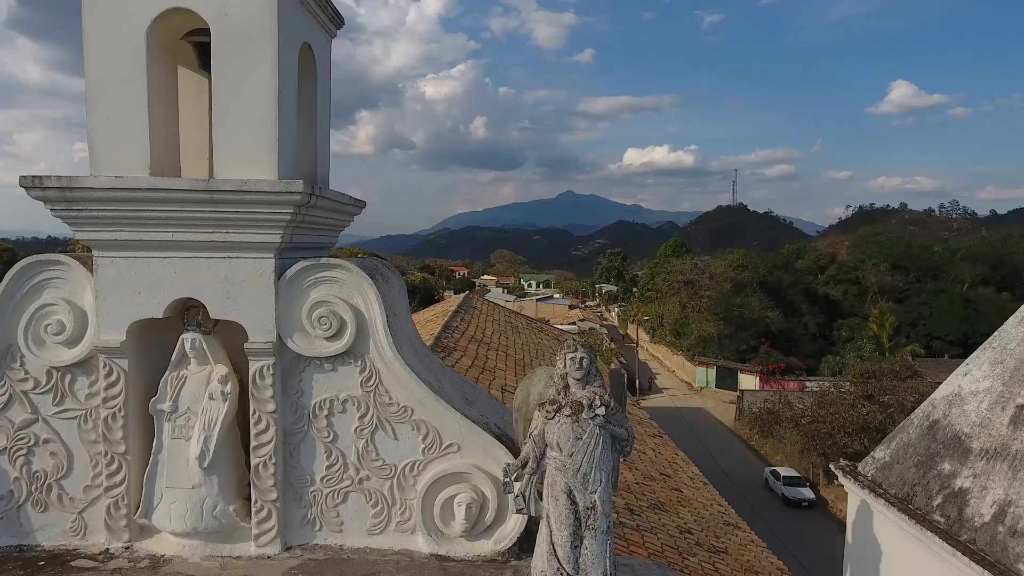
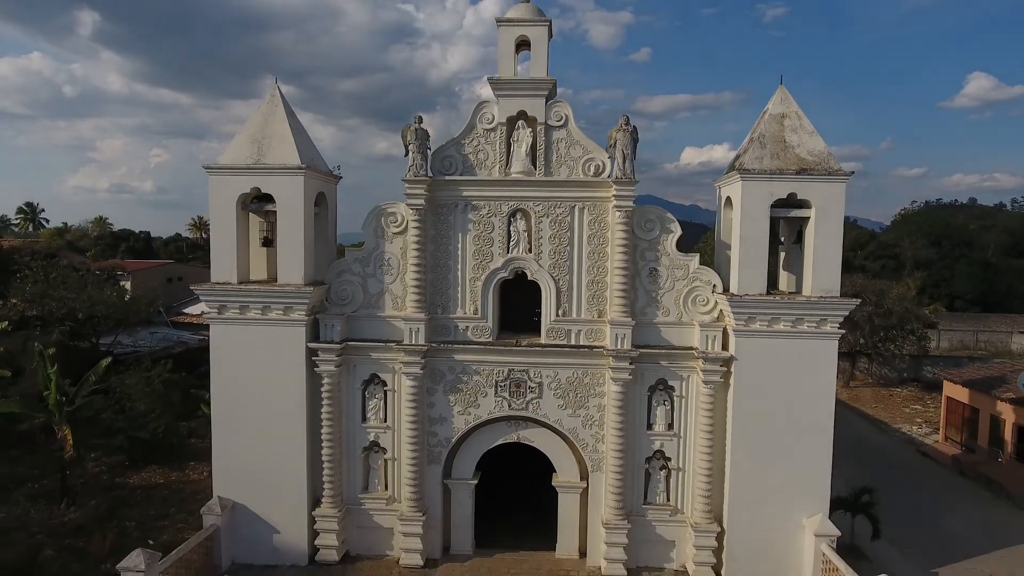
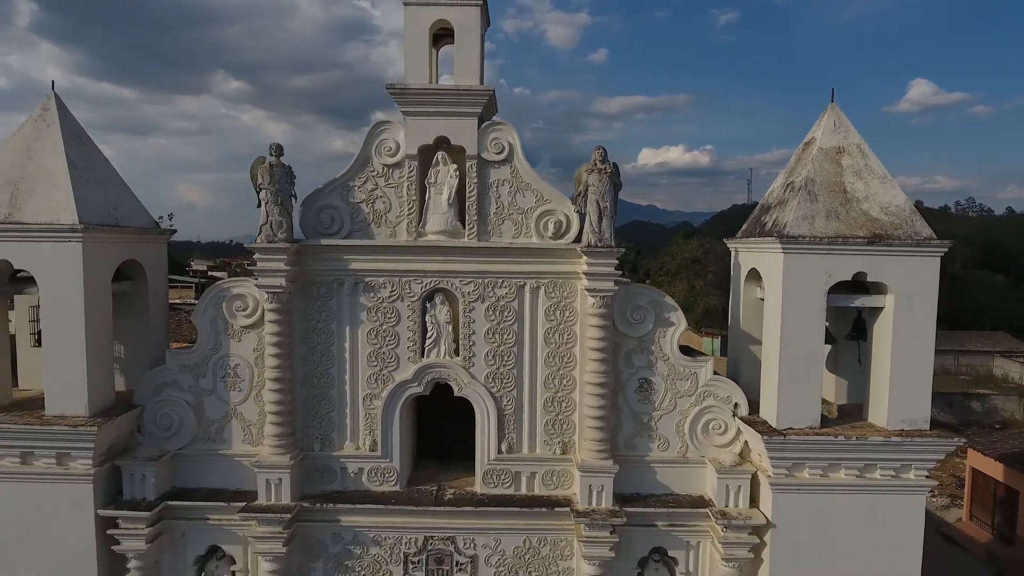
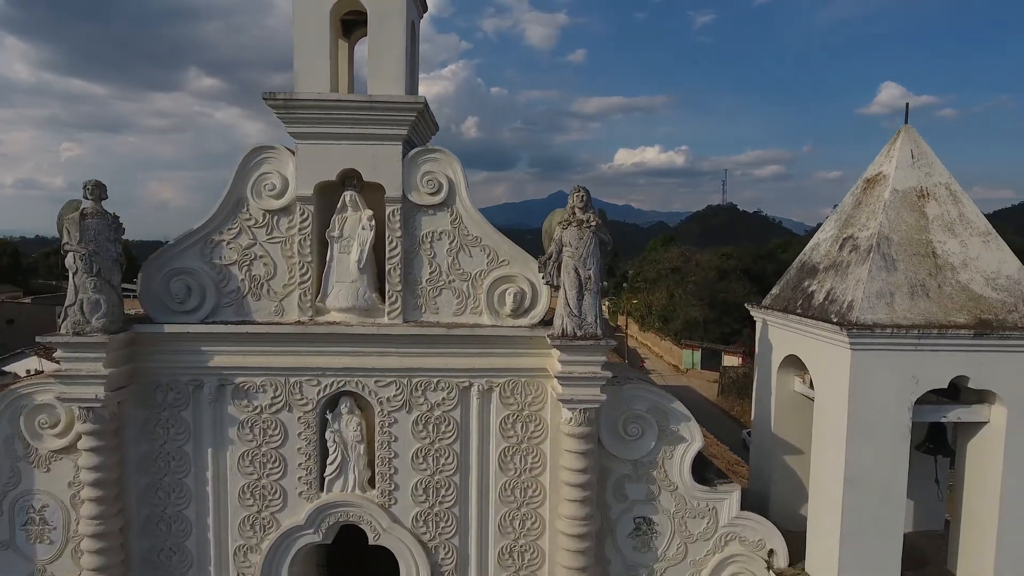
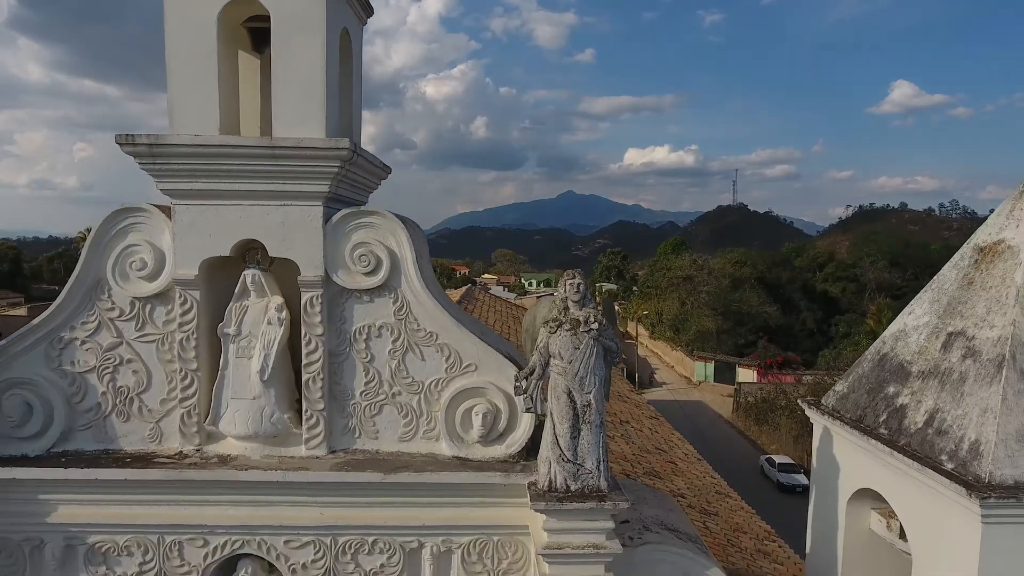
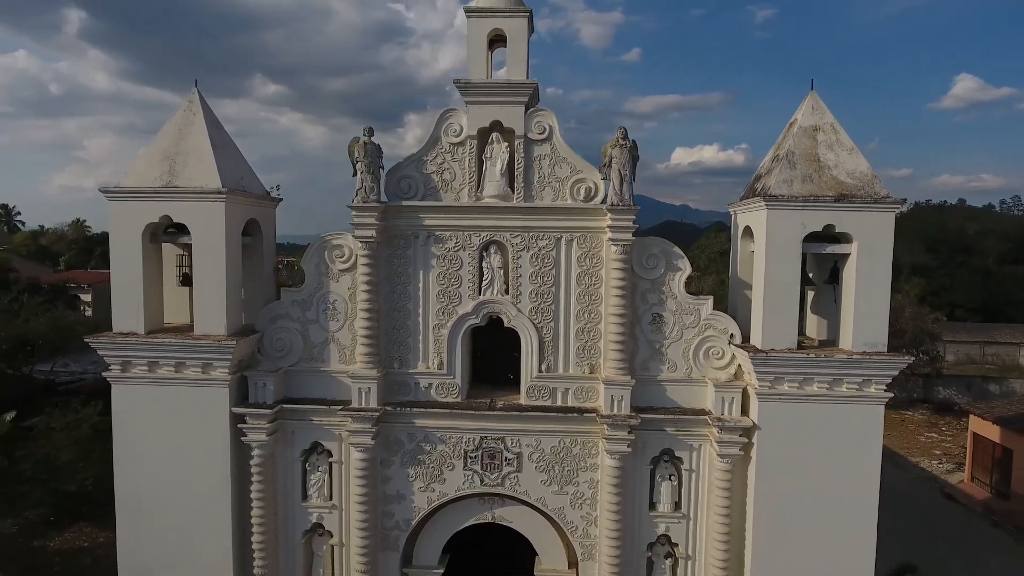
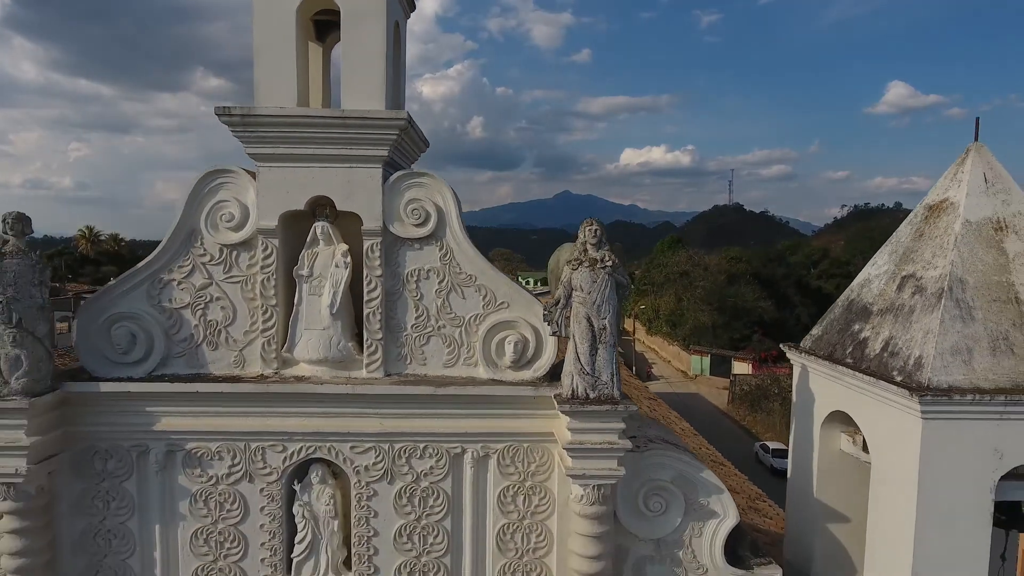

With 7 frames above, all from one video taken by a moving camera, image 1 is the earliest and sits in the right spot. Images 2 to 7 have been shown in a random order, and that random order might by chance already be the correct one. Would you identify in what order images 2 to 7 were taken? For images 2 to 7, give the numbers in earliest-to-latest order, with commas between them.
5, 7, 4, 3, 6, 2
